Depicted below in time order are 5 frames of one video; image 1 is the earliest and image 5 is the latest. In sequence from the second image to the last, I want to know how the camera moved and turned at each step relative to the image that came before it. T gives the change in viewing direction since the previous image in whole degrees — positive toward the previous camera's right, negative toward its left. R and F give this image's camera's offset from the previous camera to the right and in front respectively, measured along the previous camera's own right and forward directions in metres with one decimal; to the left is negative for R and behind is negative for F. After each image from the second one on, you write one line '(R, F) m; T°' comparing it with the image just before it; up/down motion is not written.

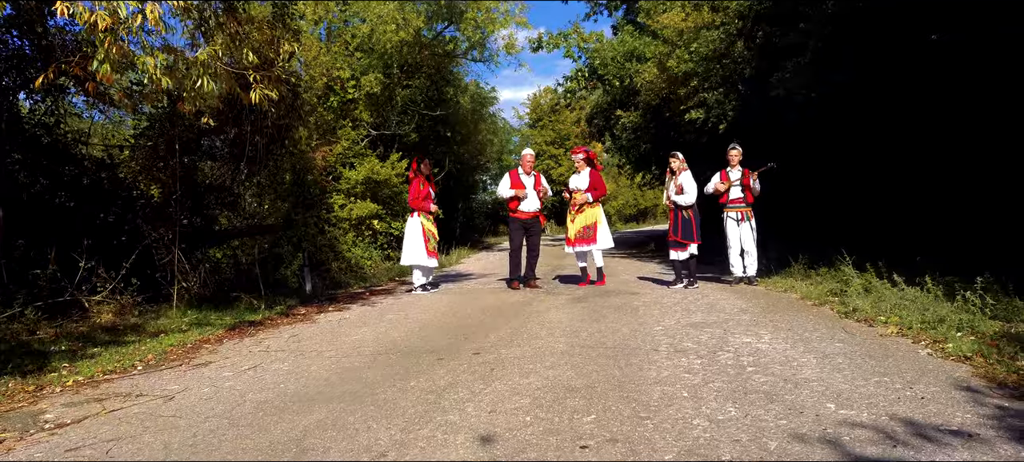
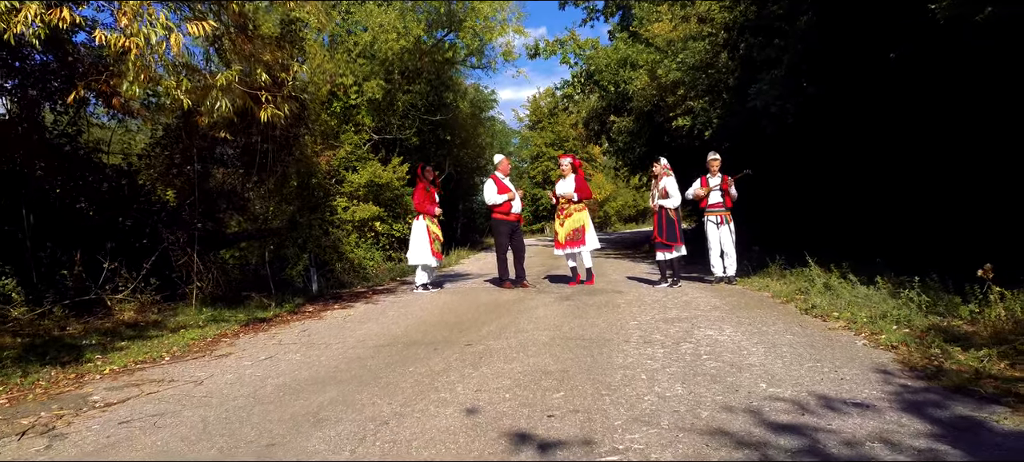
(+0.1, -0.7) m; 0°
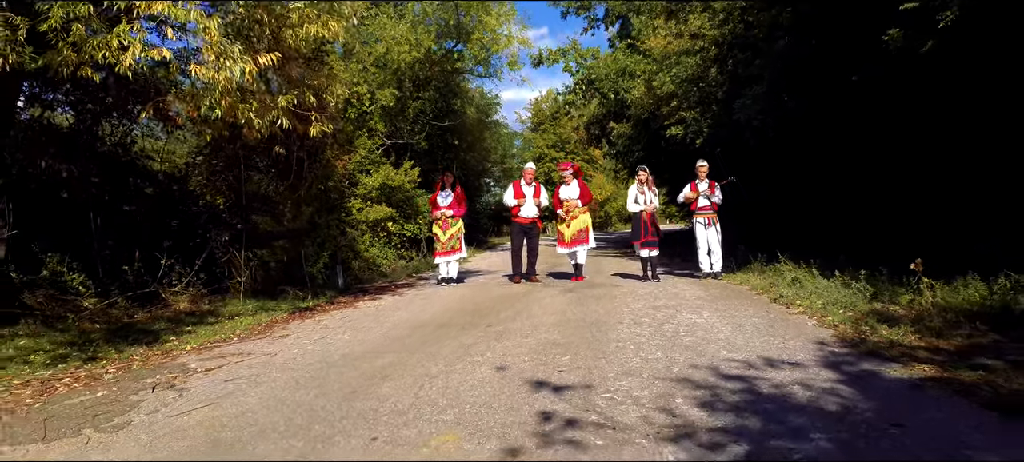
(-0.1, -1.2) m; 0°
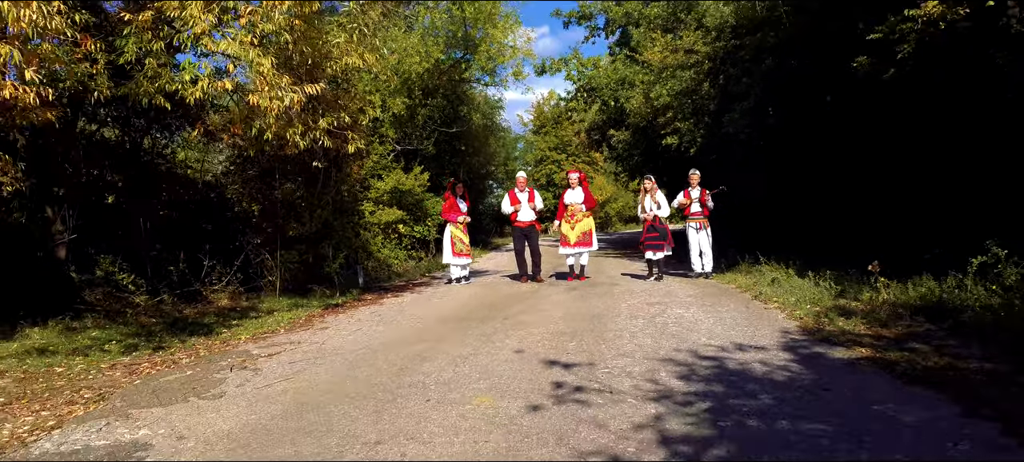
(-0.1, -1.1) m; 0°
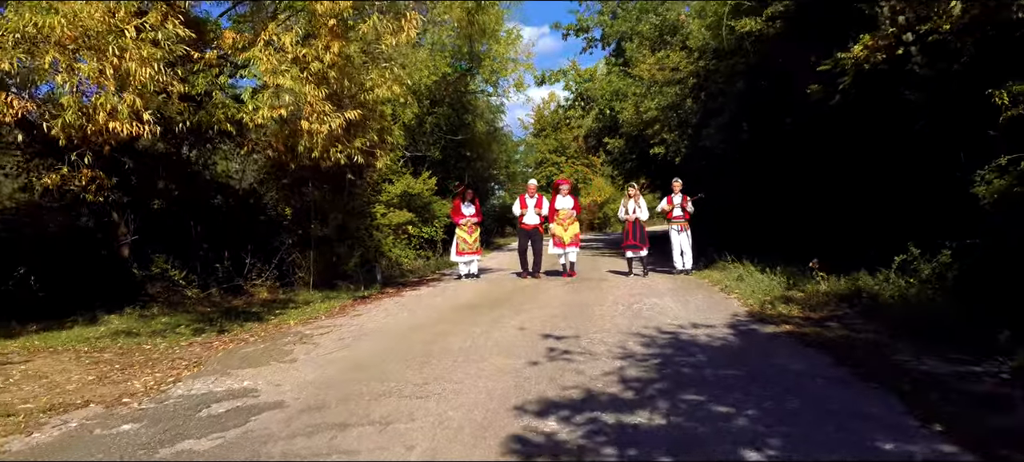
(0.0, -1.7) m; 0°
